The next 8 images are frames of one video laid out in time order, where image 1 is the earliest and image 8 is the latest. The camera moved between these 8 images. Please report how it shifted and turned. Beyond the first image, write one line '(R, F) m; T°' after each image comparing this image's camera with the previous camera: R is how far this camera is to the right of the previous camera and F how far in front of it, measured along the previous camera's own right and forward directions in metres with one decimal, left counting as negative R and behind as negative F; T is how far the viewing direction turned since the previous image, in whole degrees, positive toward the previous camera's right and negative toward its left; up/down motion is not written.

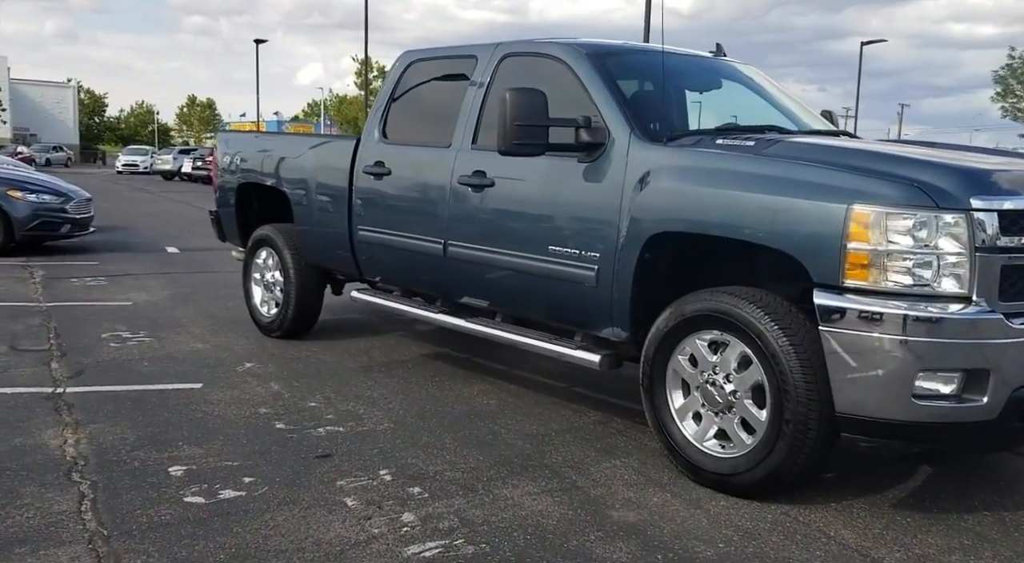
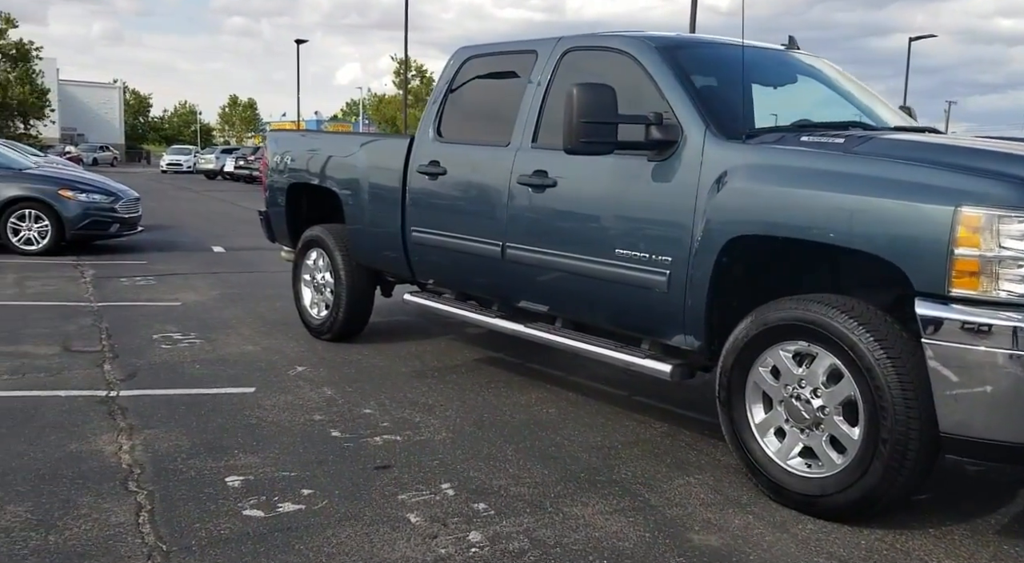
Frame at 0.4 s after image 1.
(-0.1, +0.2) m; -2°
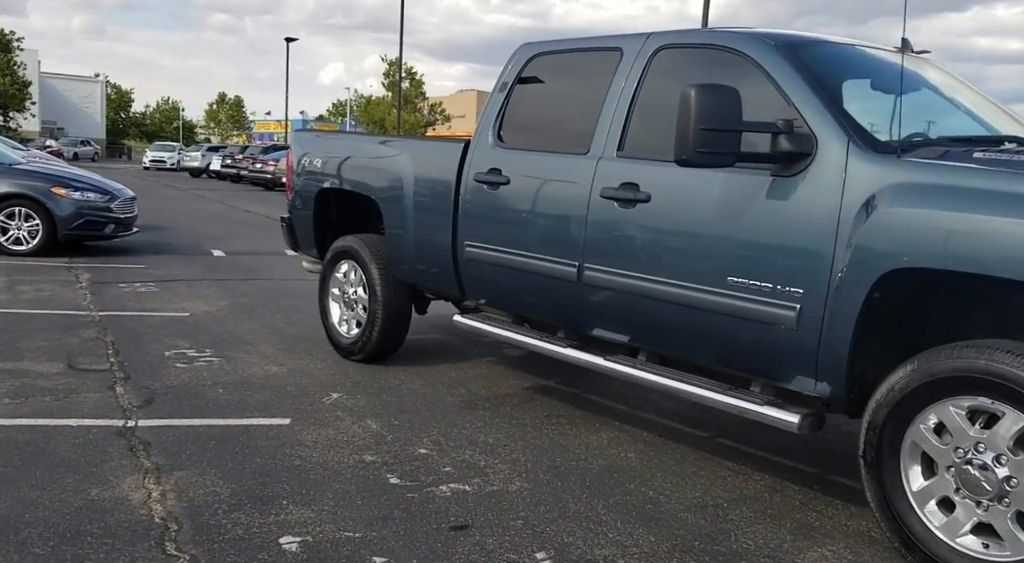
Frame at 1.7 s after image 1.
(-0.5, +0.6) m; +1°
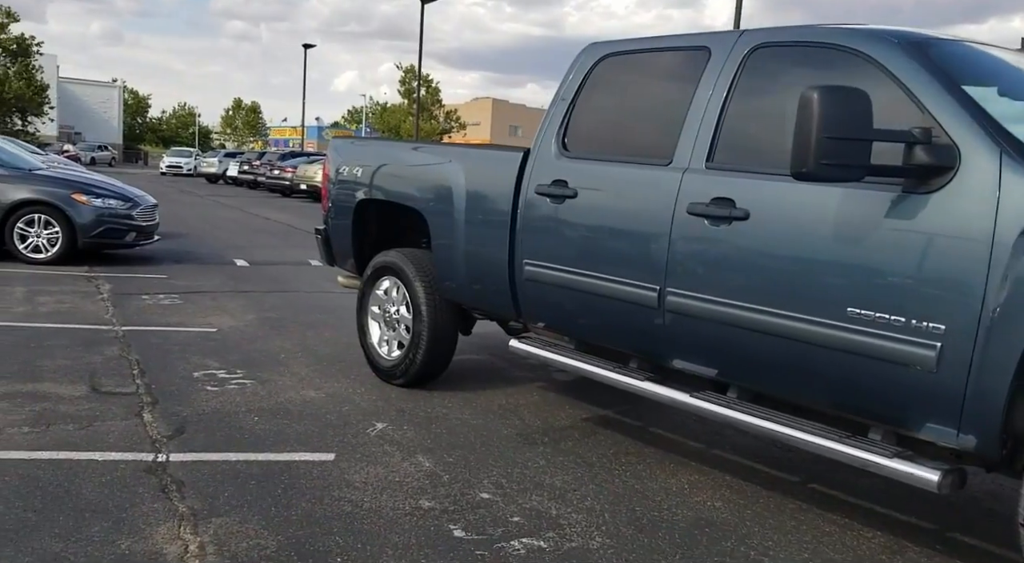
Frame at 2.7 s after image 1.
(-0.3, +0.5) m; -1°
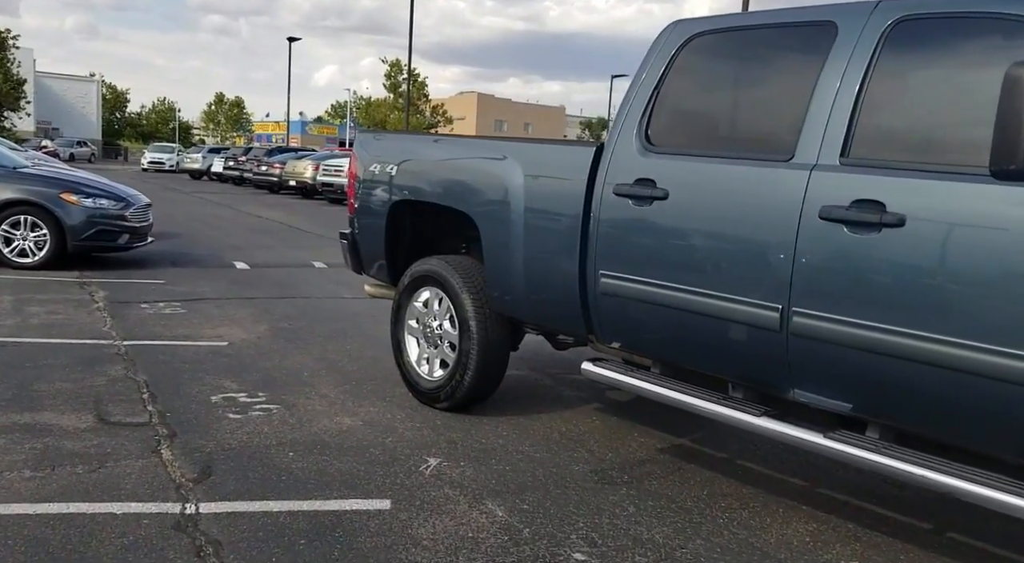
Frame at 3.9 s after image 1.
(-0.4, +0.7) m; +1°
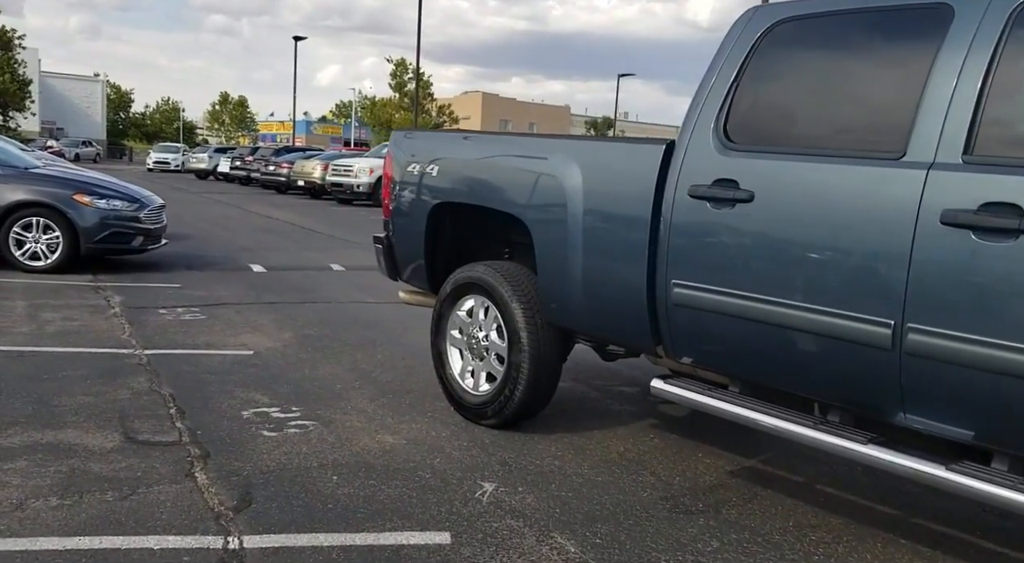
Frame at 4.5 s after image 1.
(-0.3, +0.3) m; 0°
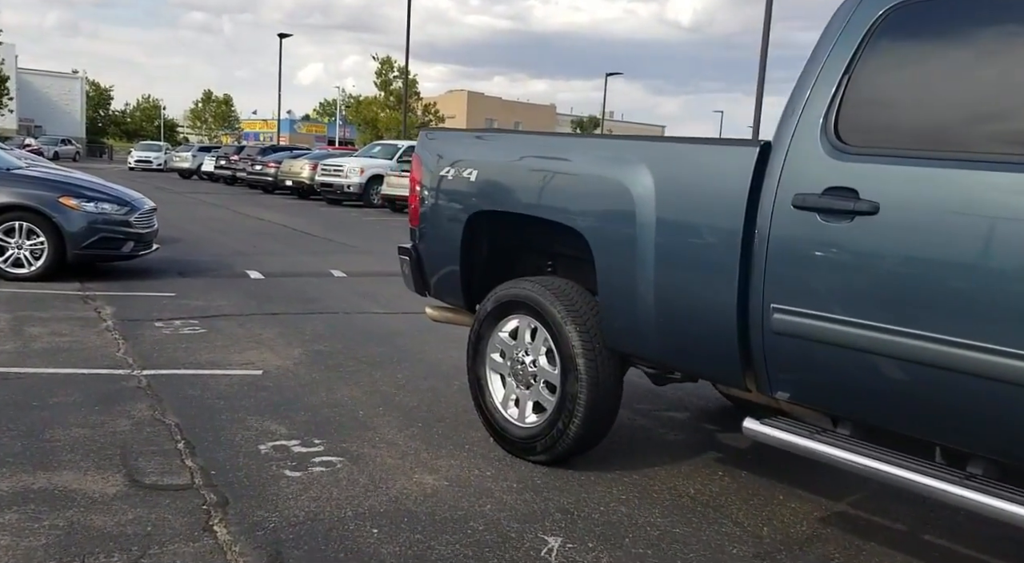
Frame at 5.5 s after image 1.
(-0.3, +0.6) m; +1°
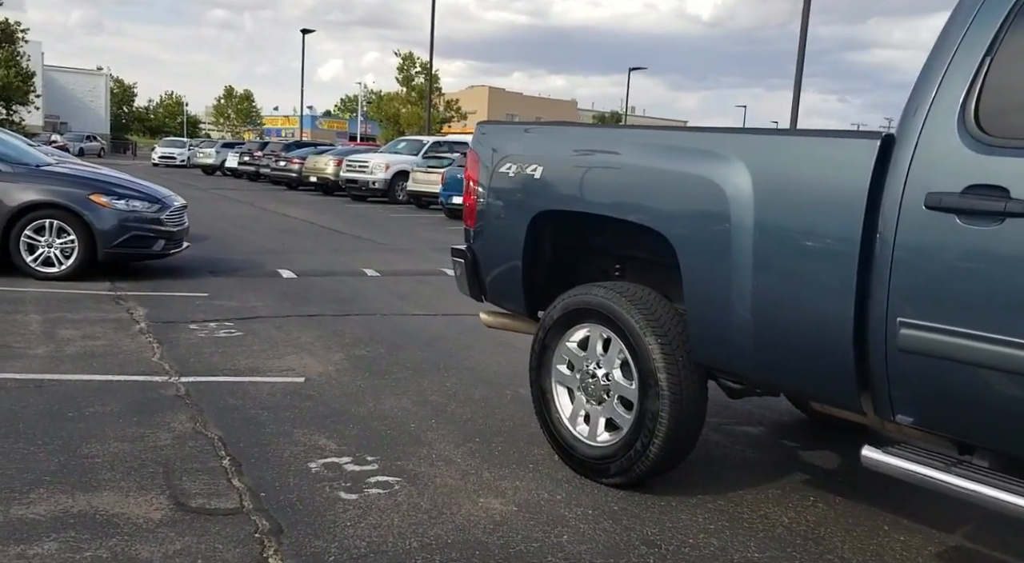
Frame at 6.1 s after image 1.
(-0.2, +0.4) m; -1°
